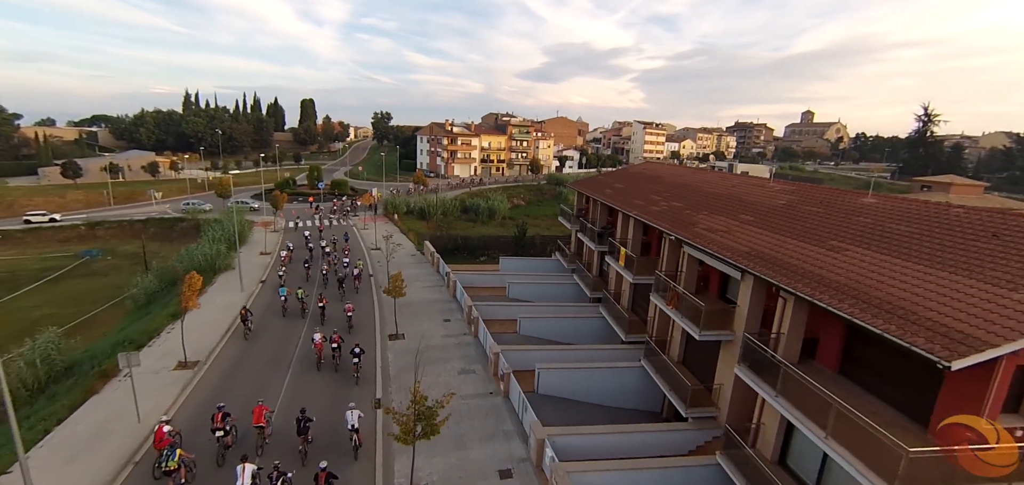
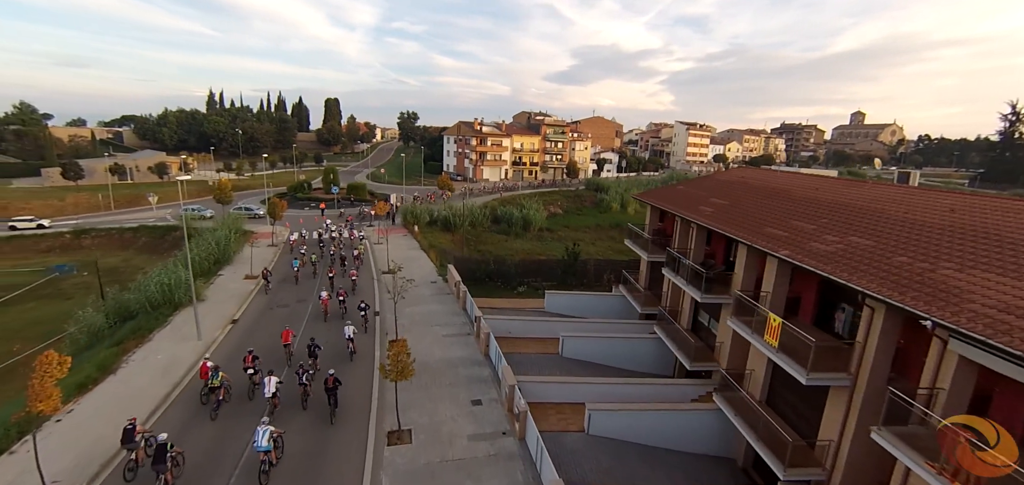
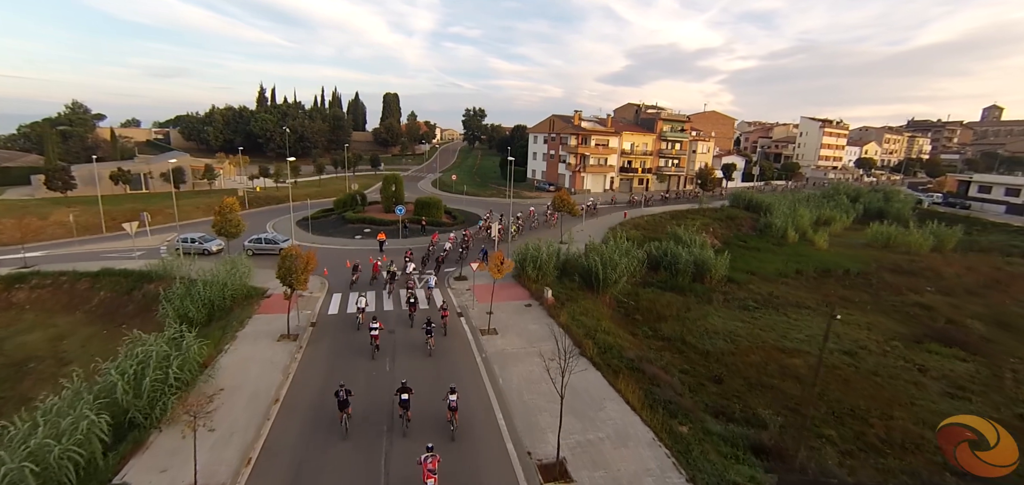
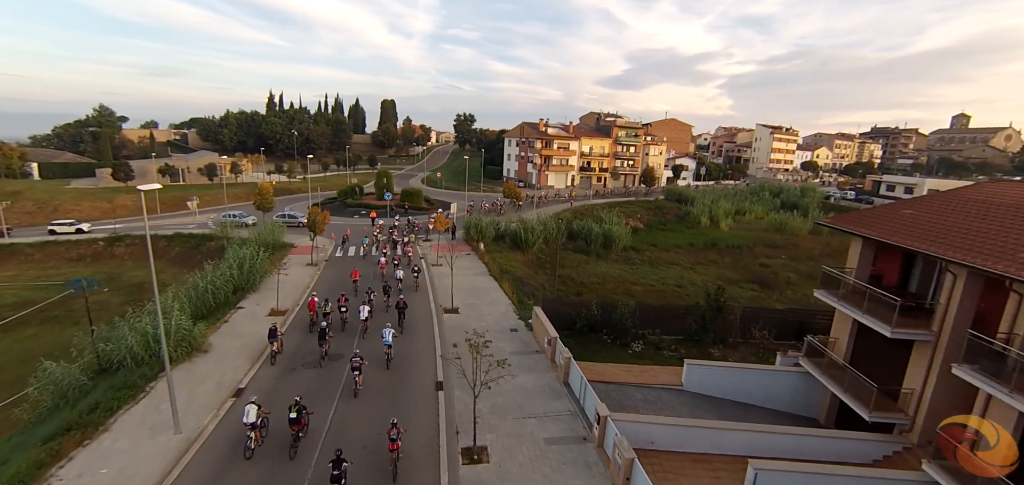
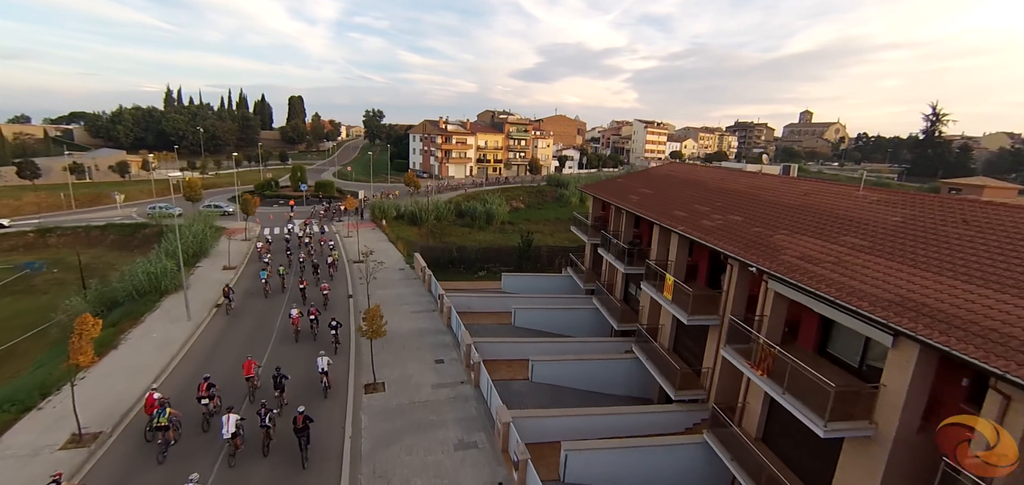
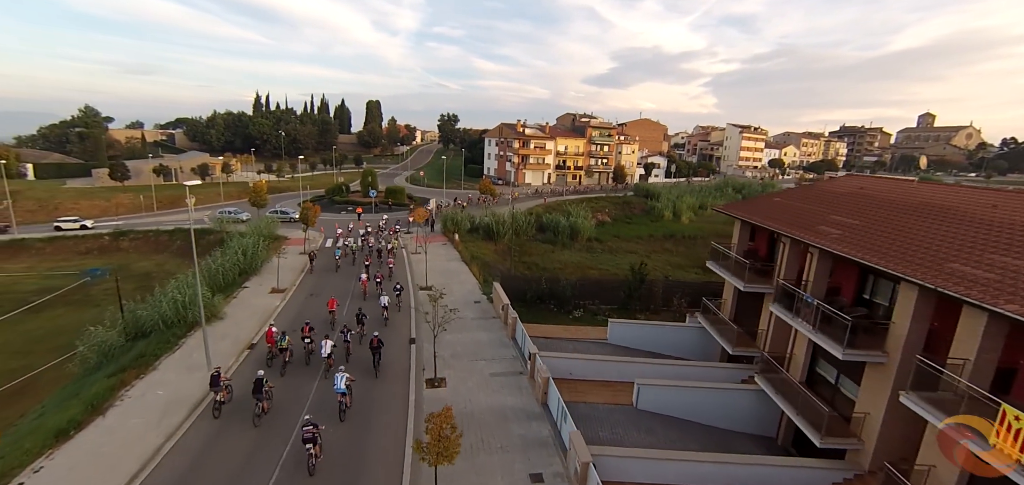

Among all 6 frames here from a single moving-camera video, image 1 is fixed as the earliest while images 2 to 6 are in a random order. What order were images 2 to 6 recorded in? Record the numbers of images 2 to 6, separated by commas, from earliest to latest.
5, 2, 6, 4, 3
